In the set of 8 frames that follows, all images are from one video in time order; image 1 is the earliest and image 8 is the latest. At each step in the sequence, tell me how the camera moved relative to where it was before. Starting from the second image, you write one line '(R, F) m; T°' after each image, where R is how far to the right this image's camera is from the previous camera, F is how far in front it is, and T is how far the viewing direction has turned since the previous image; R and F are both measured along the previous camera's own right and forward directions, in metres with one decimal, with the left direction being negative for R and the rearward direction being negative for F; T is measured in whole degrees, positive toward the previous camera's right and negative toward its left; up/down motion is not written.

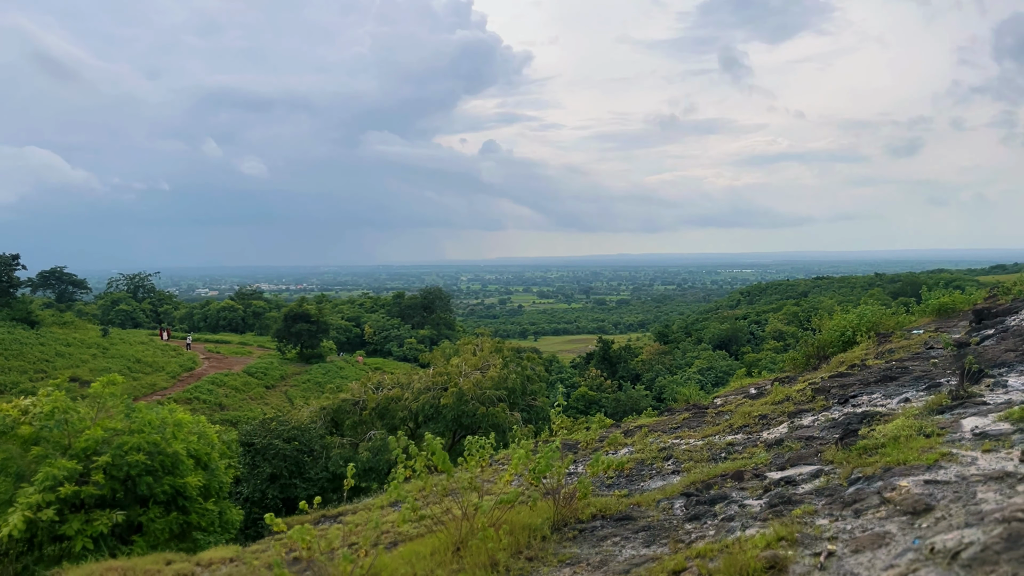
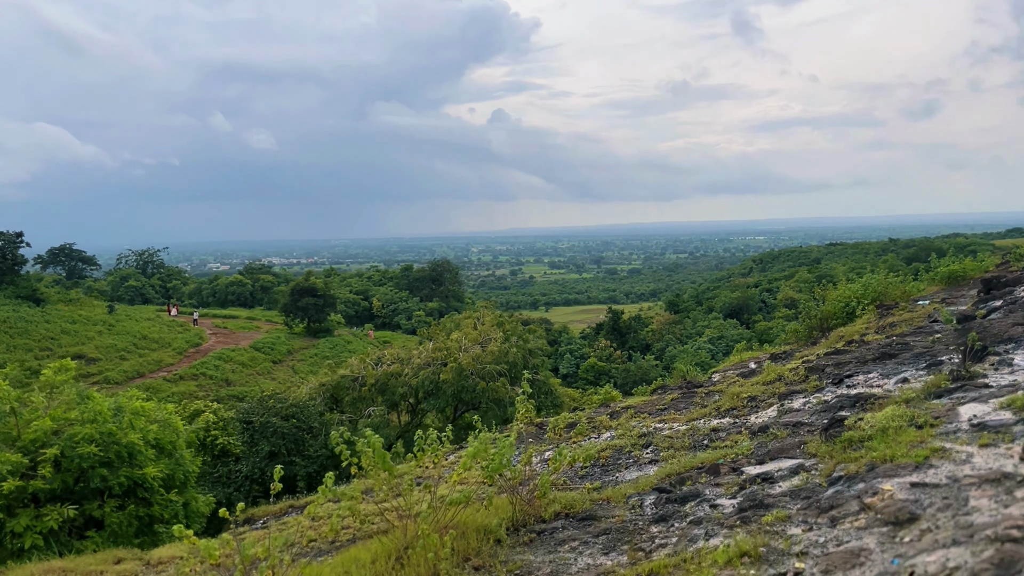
(+0.6, +0.6) m; -1°
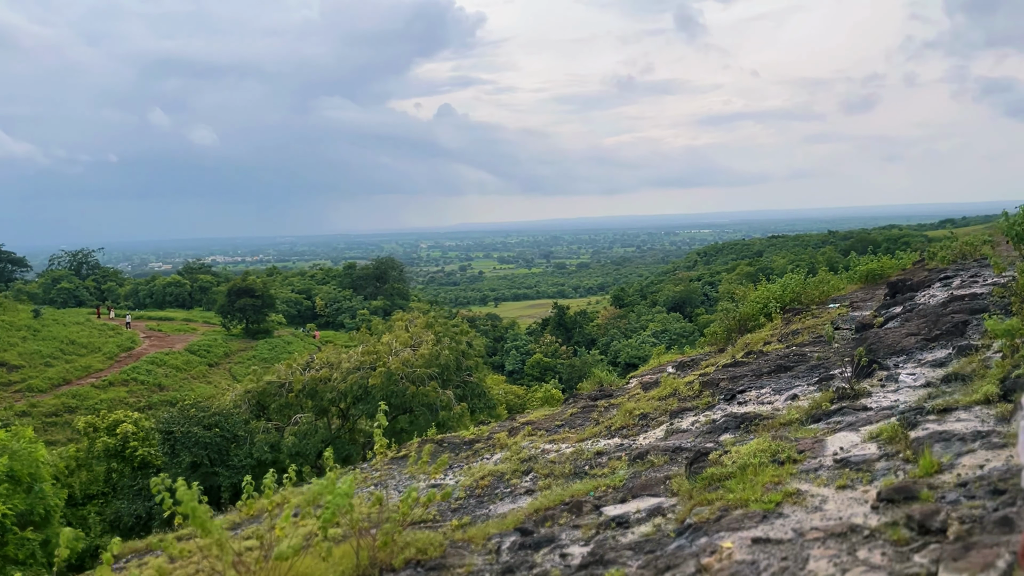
(+1.1, +0.6) m; +4°
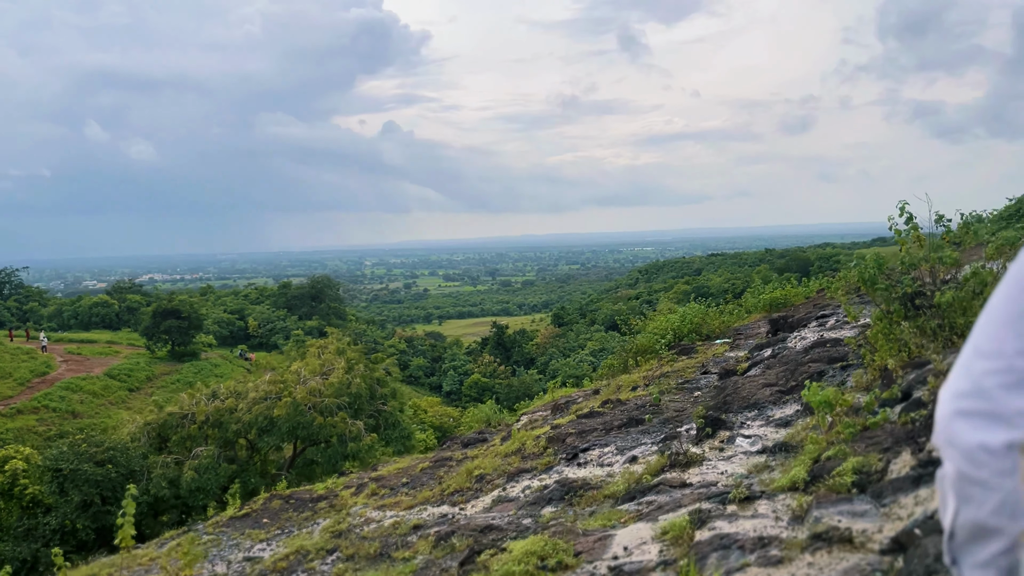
(+1.6, +0.8) m; +4°
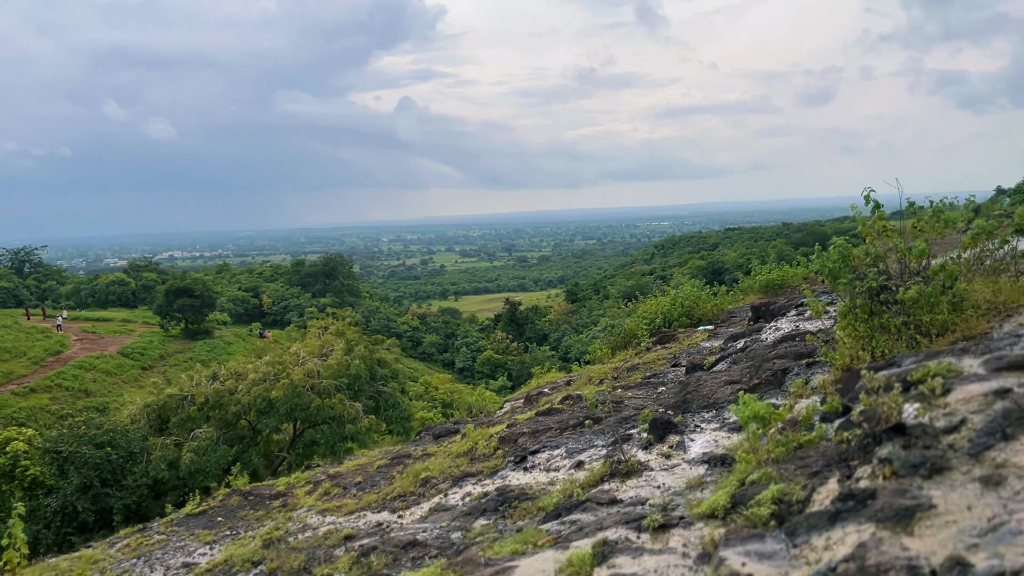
(+0.8, +0.5) m; -2°
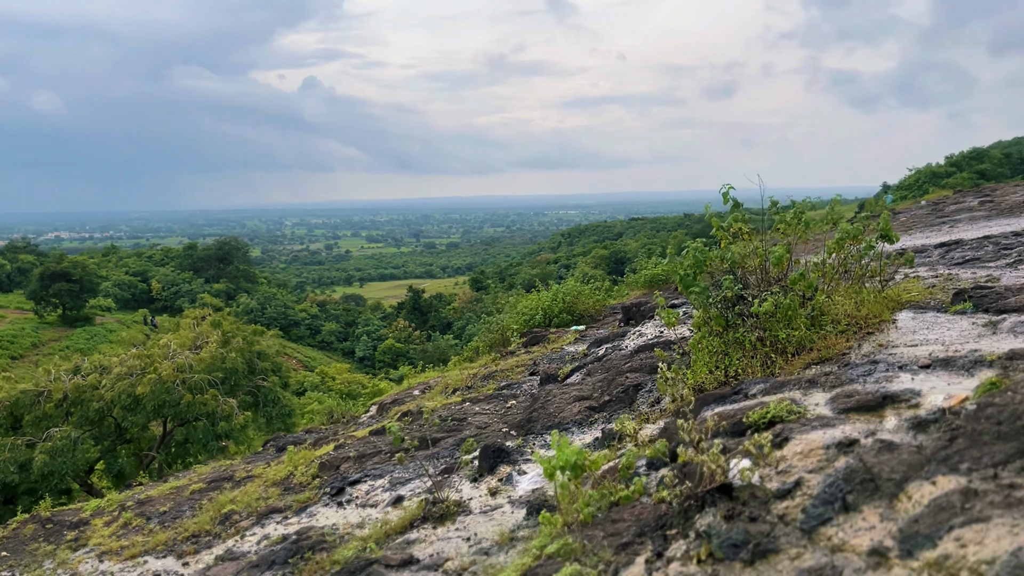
(+0.9, +0.9) m; +7°
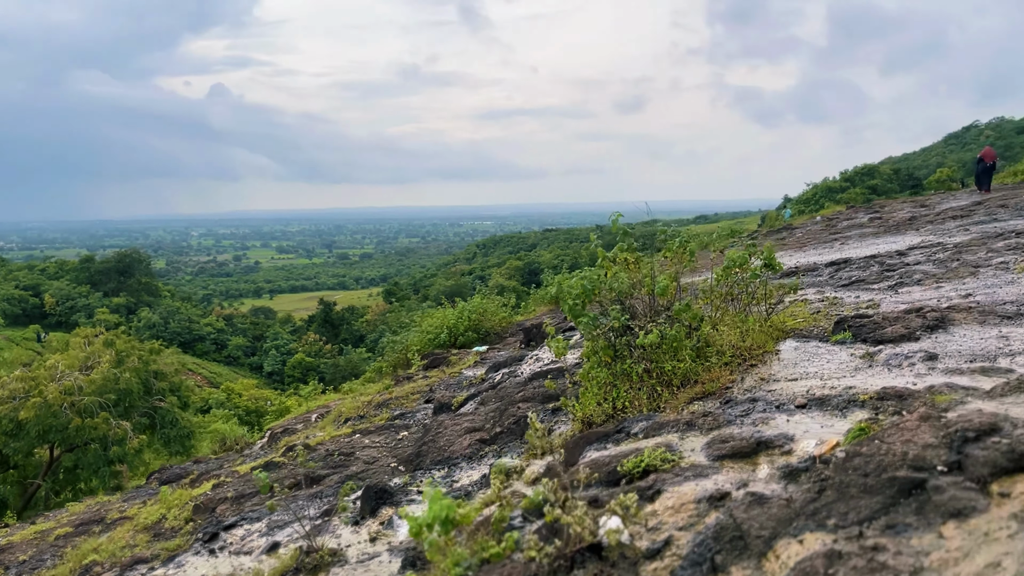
(+0.3, +0.3) m; +7°
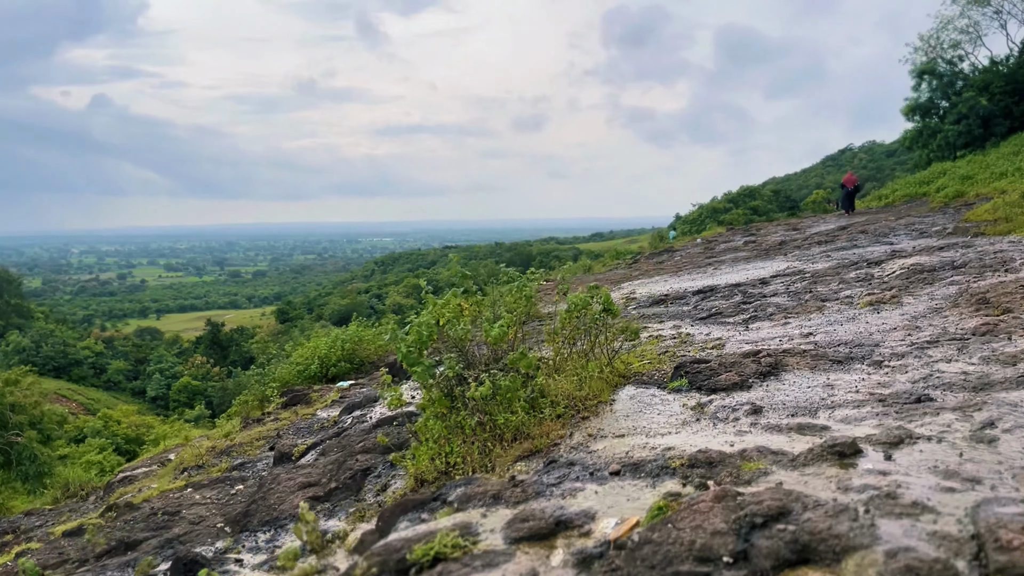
(+0.6, +0.3) m; +7°
